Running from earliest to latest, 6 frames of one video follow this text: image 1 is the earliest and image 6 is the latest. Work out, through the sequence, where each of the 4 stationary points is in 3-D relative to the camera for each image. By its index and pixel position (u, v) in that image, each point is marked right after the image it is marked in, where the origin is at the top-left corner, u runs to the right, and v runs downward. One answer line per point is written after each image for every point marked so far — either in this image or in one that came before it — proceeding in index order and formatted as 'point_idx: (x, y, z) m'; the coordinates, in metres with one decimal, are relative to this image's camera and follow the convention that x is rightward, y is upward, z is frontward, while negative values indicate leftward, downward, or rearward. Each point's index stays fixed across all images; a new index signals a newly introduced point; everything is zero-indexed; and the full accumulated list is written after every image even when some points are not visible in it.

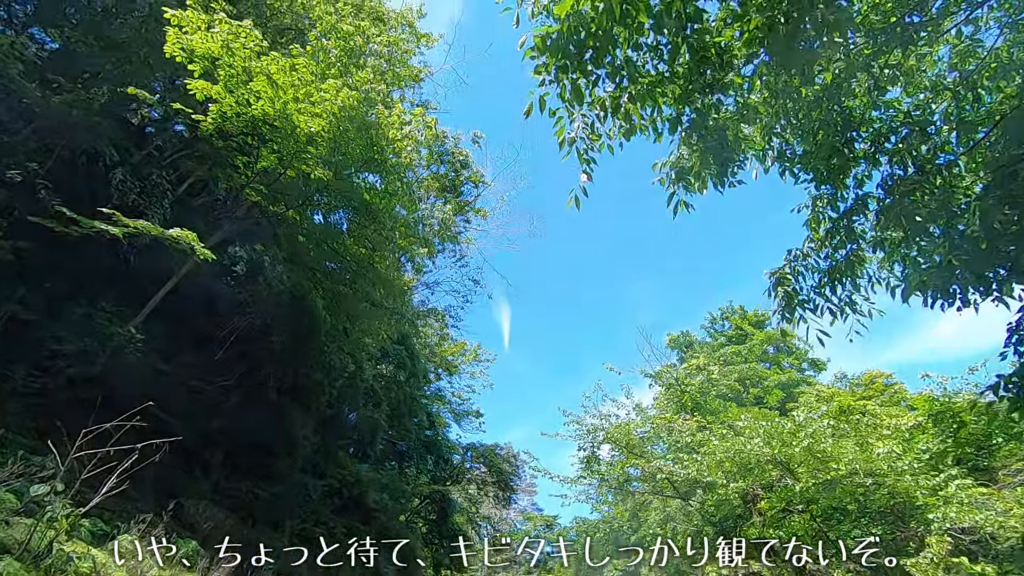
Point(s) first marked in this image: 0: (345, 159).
0: (-2.2, +1.8, +7.2) m
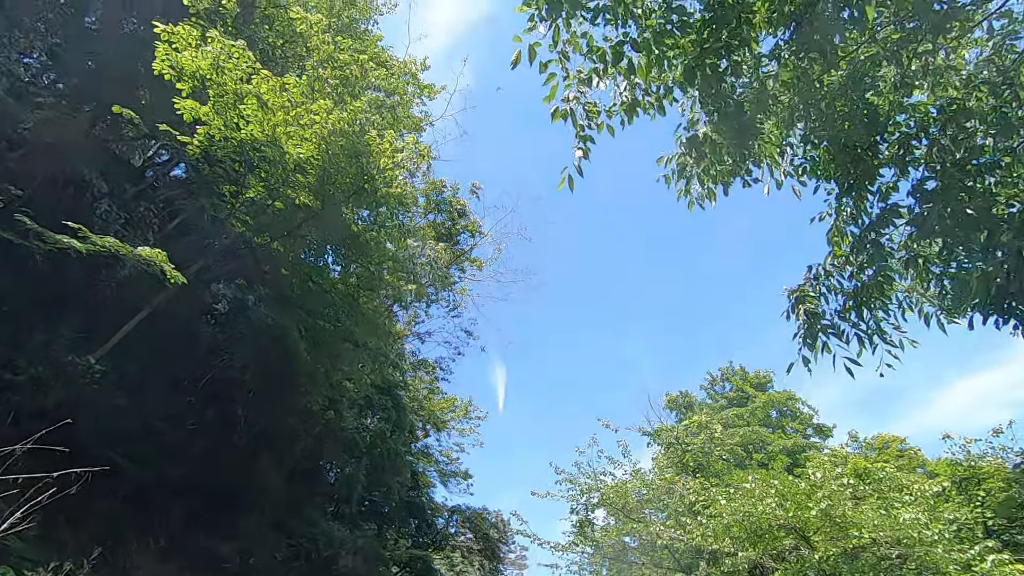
0: (-2.3, +1.3, +7.0) m
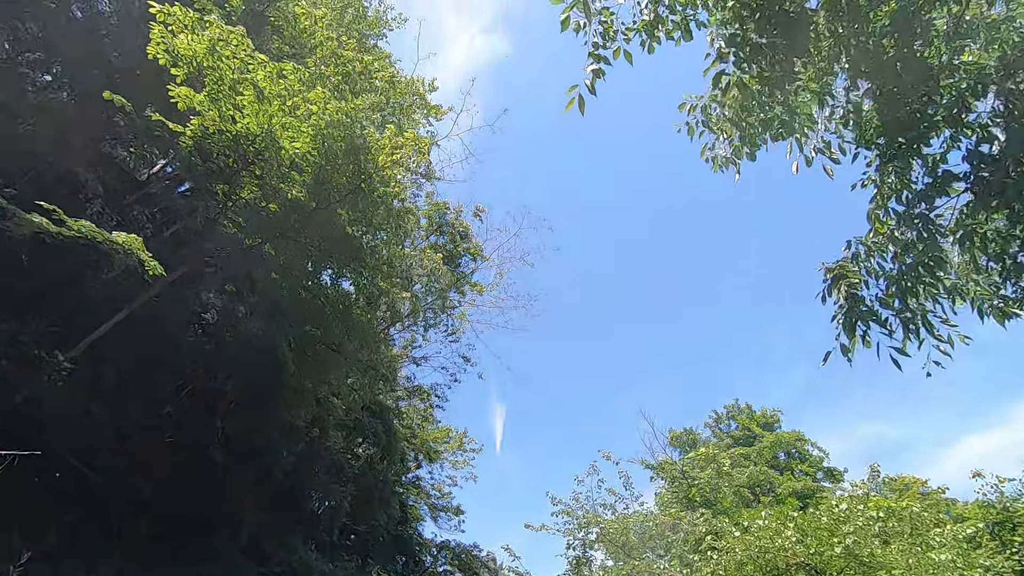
0: (-2.2, +1.3, +6.7) m
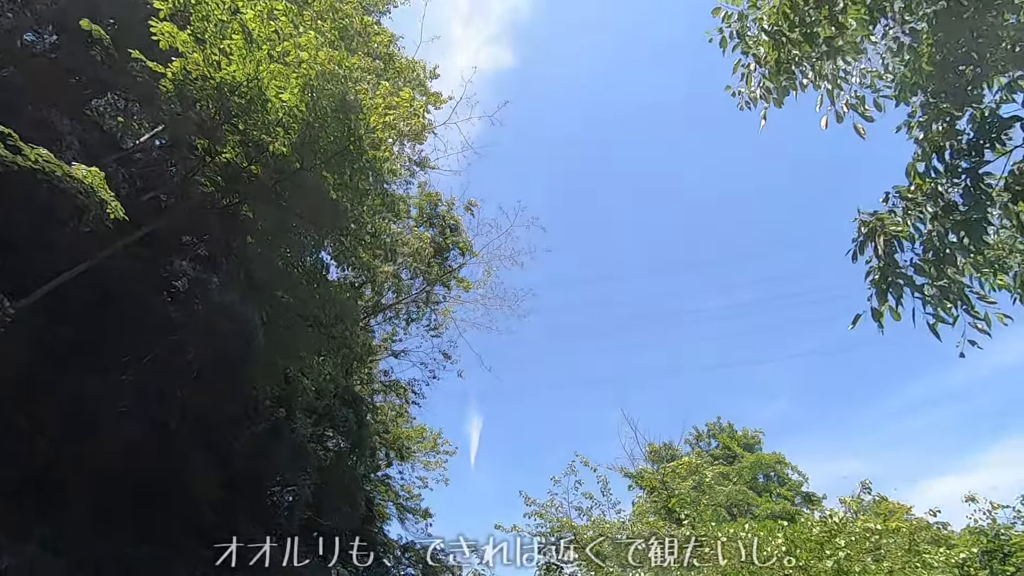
0: (-2.2, +1.7, +6.4) m
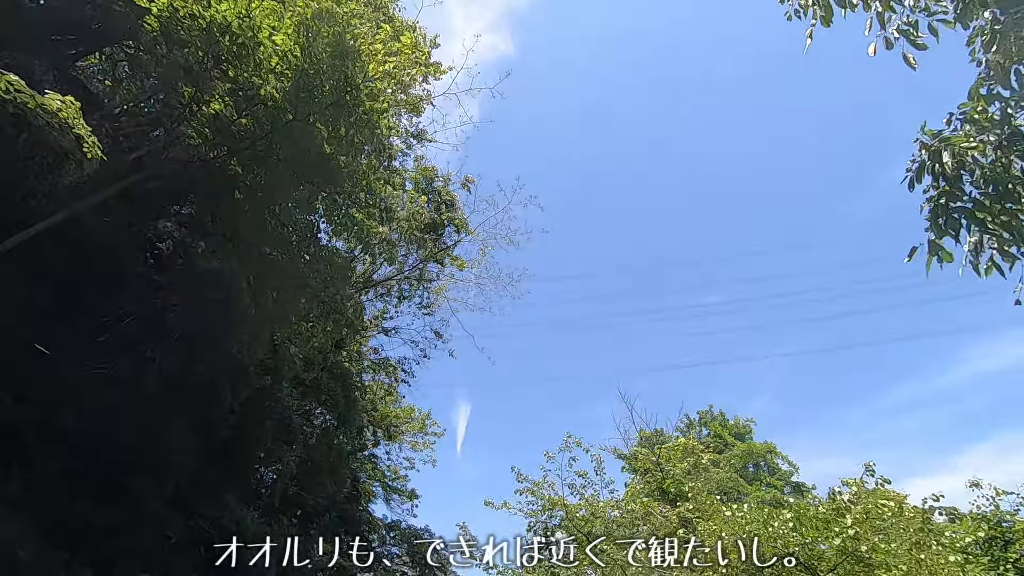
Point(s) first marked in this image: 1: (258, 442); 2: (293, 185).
0: (-2.2, +2.1, +6.0) m
1: (-4.3, -2.5, +9.2) m
2: (-2.9, +1.3, +6.8) m
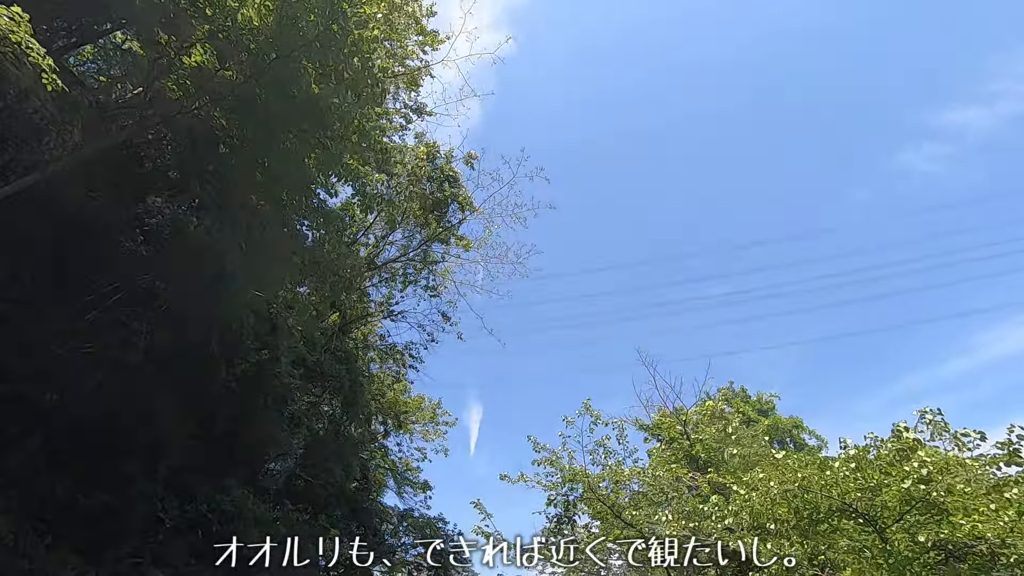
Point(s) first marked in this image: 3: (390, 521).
0: (-2.2, +2.6, +5.5) m
1: (-4.0, -2.1, +8.7) m
2: (-2.8, +1.8, +6.3) m
3: (-2.9, -5.6, +13.0) m
